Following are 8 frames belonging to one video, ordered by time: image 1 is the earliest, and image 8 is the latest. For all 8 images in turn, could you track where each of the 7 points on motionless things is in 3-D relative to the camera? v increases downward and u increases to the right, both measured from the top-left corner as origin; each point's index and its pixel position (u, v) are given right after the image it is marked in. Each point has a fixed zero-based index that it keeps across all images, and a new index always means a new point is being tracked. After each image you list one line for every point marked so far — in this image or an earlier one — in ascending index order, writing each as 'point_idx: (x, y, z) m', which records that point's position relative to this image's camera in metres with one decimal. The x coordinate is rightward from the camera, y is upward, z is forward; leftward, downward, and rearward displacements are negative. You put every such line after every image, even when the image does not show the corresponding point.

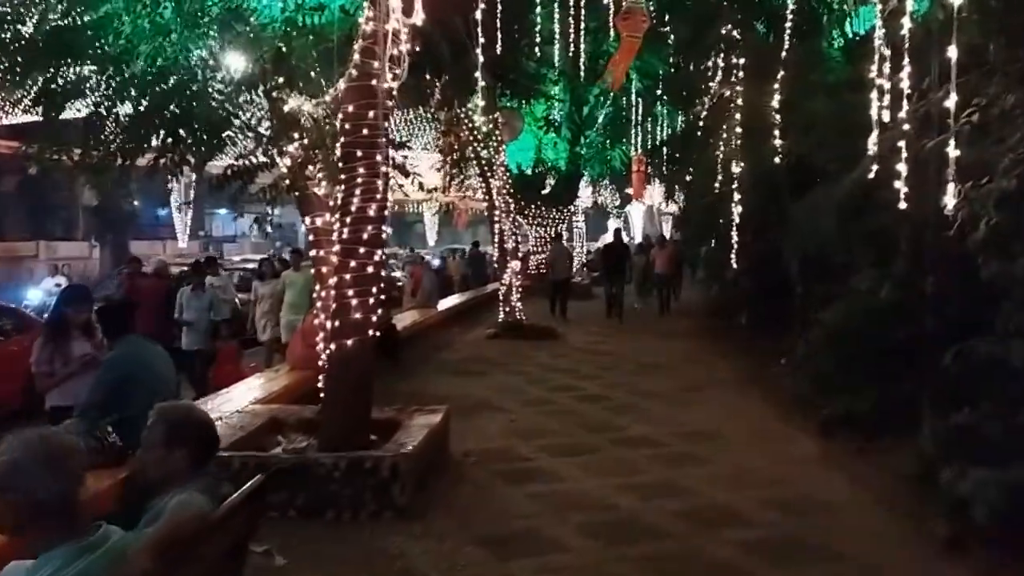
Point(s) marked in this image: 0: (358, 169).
0: (-1.2, +1.0, +7.1) m
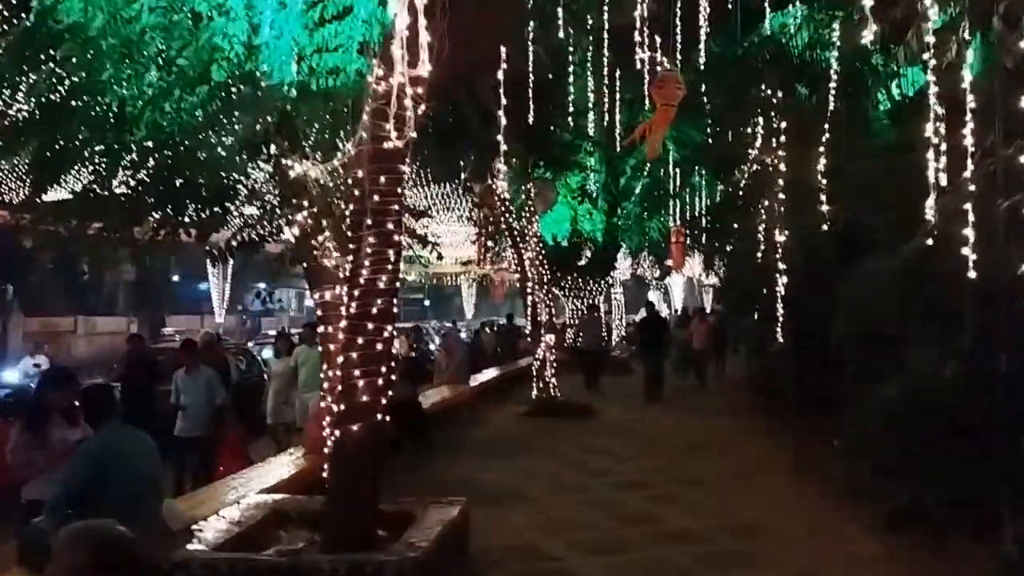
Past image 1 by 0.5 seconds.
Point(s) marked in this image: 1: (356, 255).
0: (-1.1, +0.4, +6.6) m
1: (-1.2, +0.2, +6.6) m
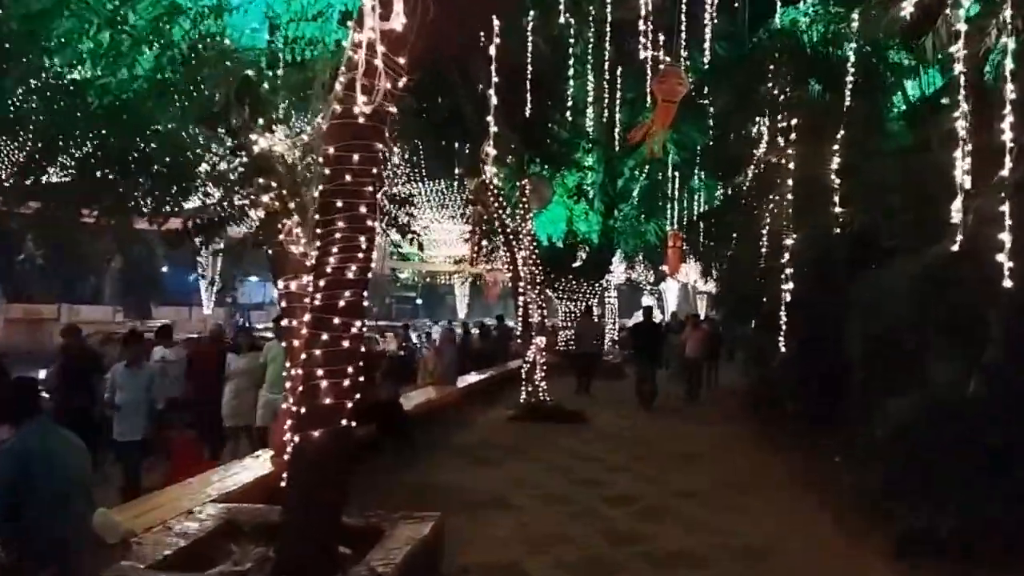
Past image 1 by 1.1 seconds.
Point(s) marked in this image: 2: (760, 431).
0: (-1.2, +0.4, +5.9) m
1: (-1.3, +0.3, +5.9) m
2: (+4.2, -2.5, +15.1) m
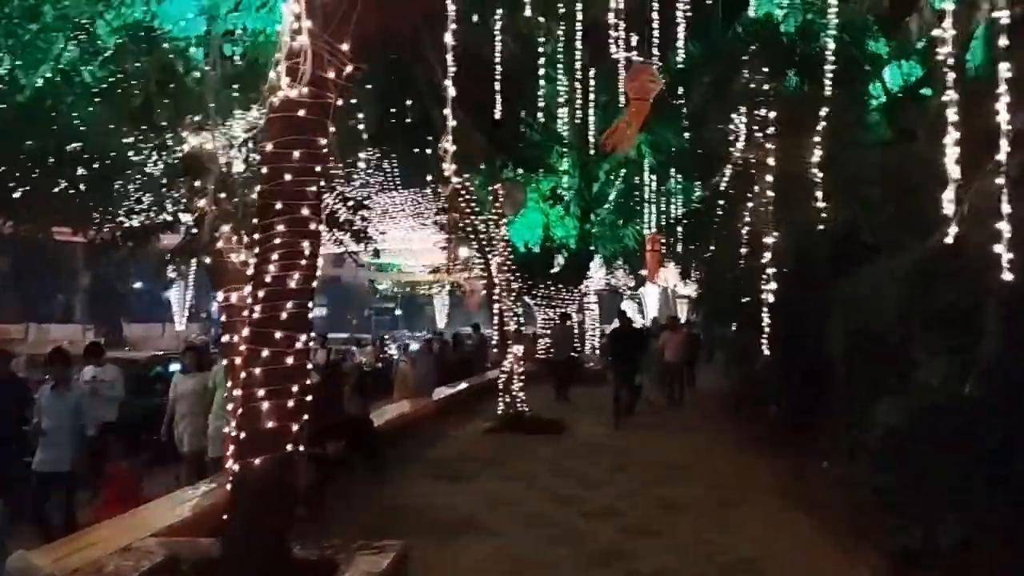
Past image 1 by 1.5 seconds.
0: (-1.4, +0.4, +5.3) m
1: (-1.5, +0.2, +5.4) m
2: (+3.8, -2.5, +14.7) m
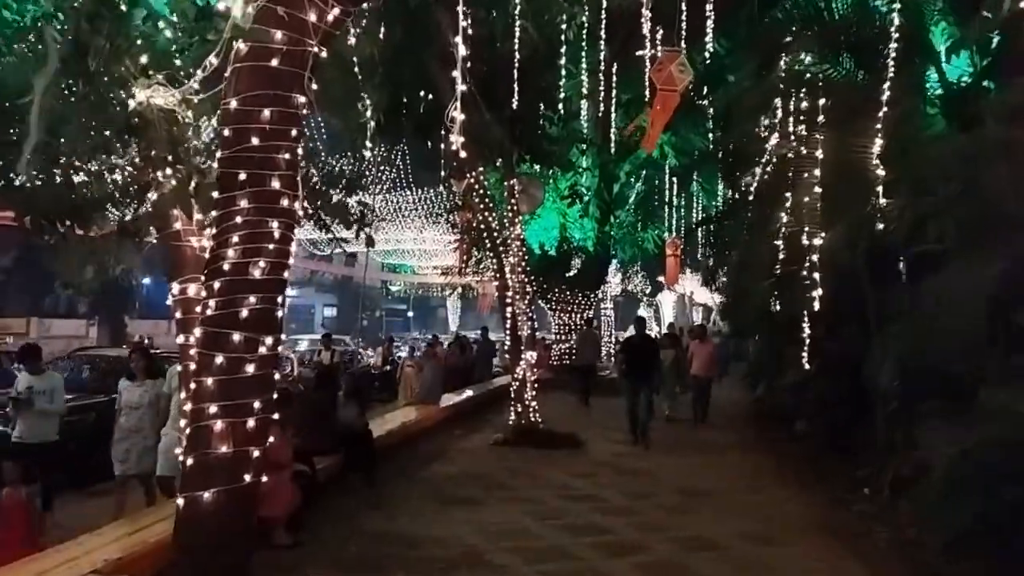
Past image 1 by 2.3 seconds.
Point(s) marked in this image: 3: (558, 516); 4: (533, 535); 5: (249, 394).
0: (-1.3, +0.4, +4.3) m
1: (-1.4, +0.3, +4.3) m
2: (+4.0, -2.6, +13.5) m
3: (+0.5, -2.5, +9.9) m
4: (+0.2, -2.5, +9.1) m
5: (-1.3, -0.5, +4.3) m
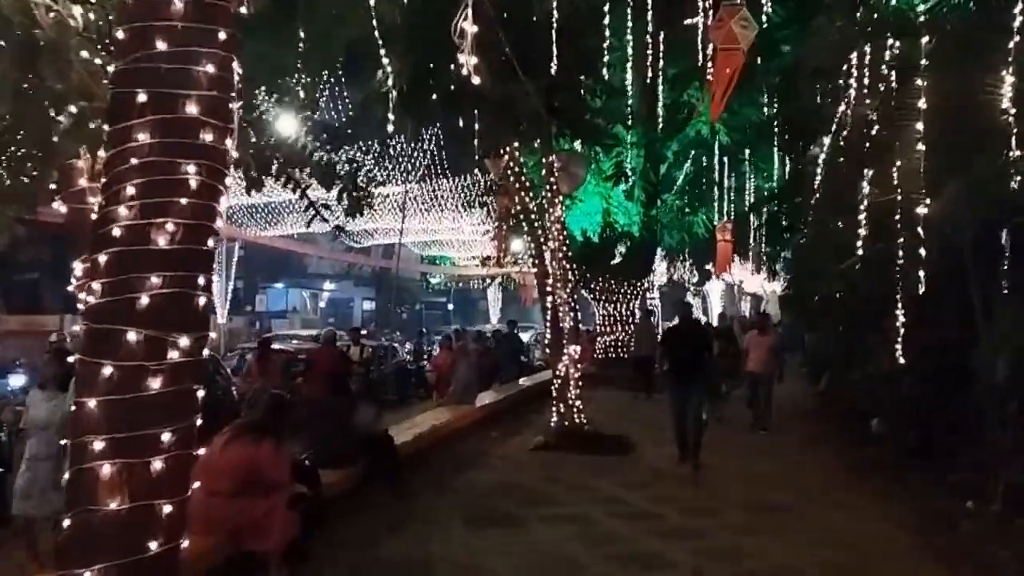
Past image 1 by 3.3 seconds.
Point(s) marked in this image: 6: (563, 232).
0: (-1.2, +0.5, +2.9) m
1: (-1.3, +0.4, +2.9) m
2: (+4.6, -2.4, +11.9) m
3: (+0.9, -2.4, +8.5) m
4: (+0.6, -2.3, +7.6) m
5: (-1.1, -0.4, +2.9) m
6: (+0.8, +0.9, +14.7) m
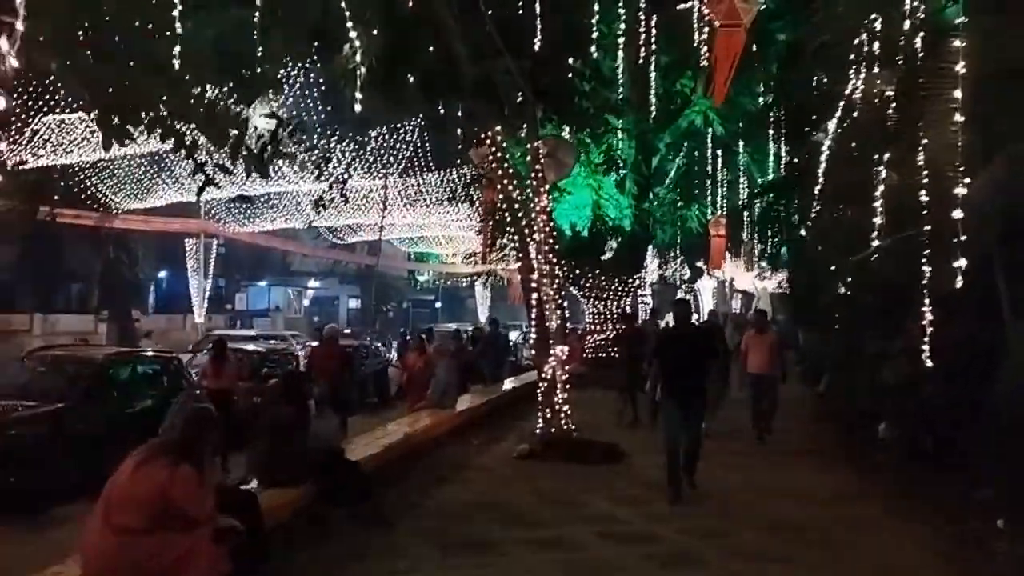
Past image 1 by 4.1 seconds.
0: (-1.4, +0.5, +1.8) m
1: (-1.4, +0.4, +1.9) m
2: (+4.3, -2.3, +10.9) m
3: (+0.7, -2.3, +7.4) m
4: (+0.4, -2.3, +6.6) m
5: (-1.3, -0.4, +1.8) m
6: (+0.6, +1.0, +13.7) m
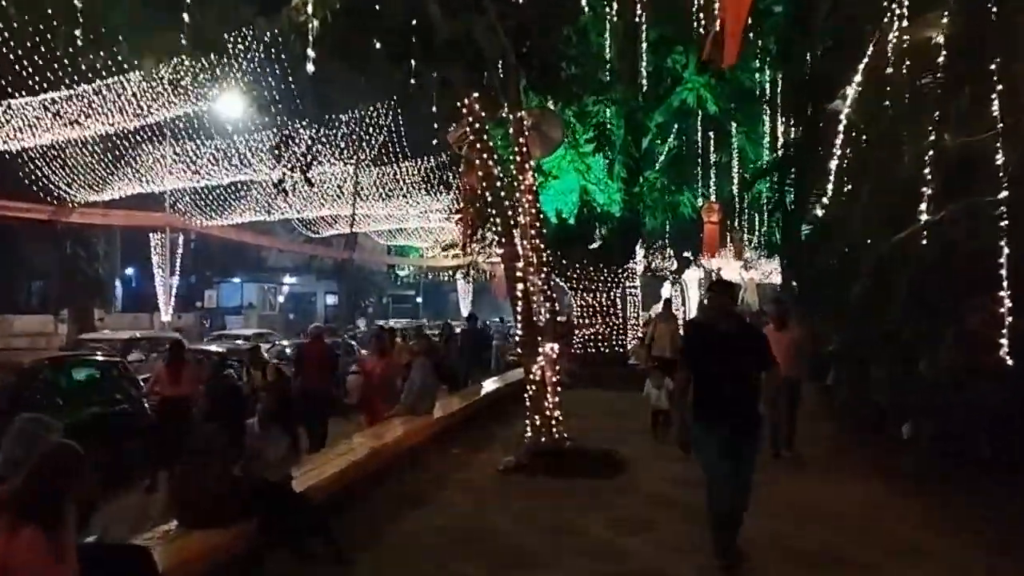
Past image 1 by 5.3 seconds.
0: (-1.4, +0.6, +0.2) m
1: (-1.5, +0.4, +0.2) m
2: (+4.2, -2.1, +9.4) m
3: (+0.7, -2.2, +5.9) m
4: (+0.3, -2.2, +5.0) m
5: (-1.3, -0.3, +0.2) m
6: (+0.3, +1.1, +12.1) m
